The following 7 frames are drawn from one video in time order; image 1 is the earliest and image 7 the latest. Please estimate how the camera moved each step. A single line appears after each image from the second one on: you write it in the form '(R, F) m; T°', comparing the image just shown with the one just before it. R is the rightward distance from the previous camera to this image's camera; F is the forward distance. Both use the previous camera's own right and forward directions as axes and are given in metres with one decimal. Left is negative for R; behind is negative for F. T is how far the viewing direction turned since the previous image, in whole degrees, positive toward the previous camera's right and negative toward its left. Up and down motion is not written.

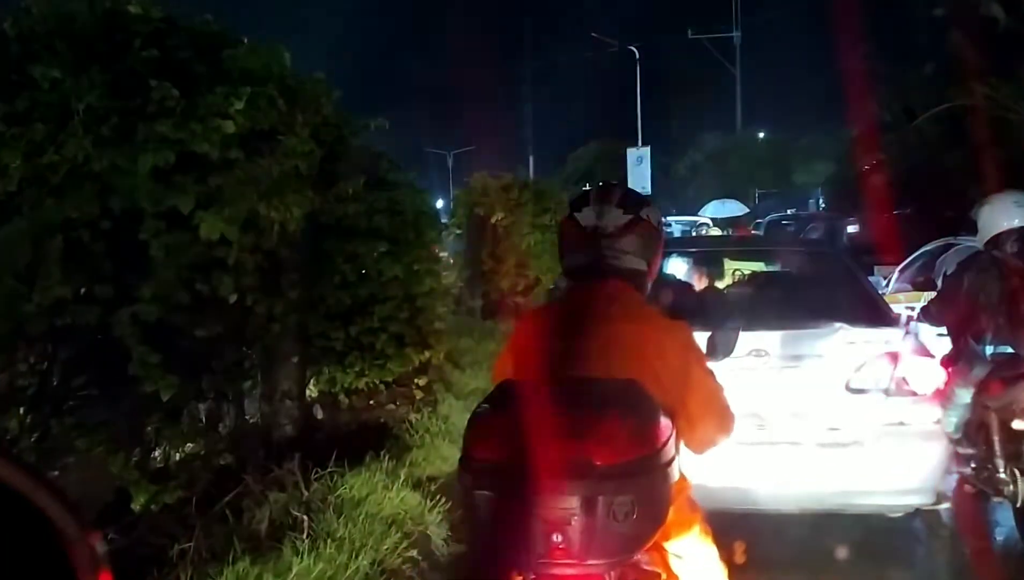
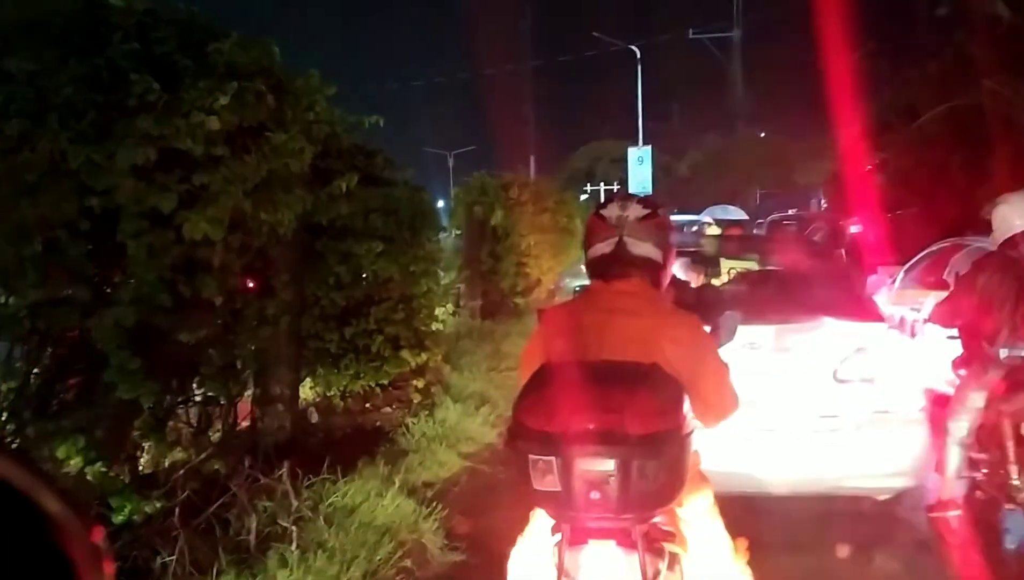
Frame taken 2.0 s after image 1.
(0.0, +0.2) m; 0°
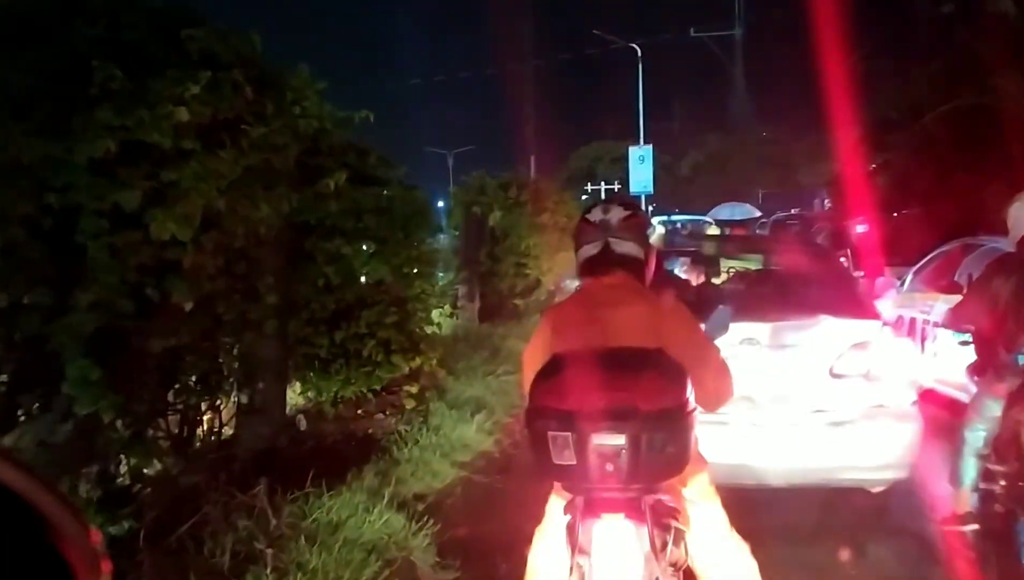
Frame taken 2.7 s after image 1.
(0.0, +0.3) m; 0°
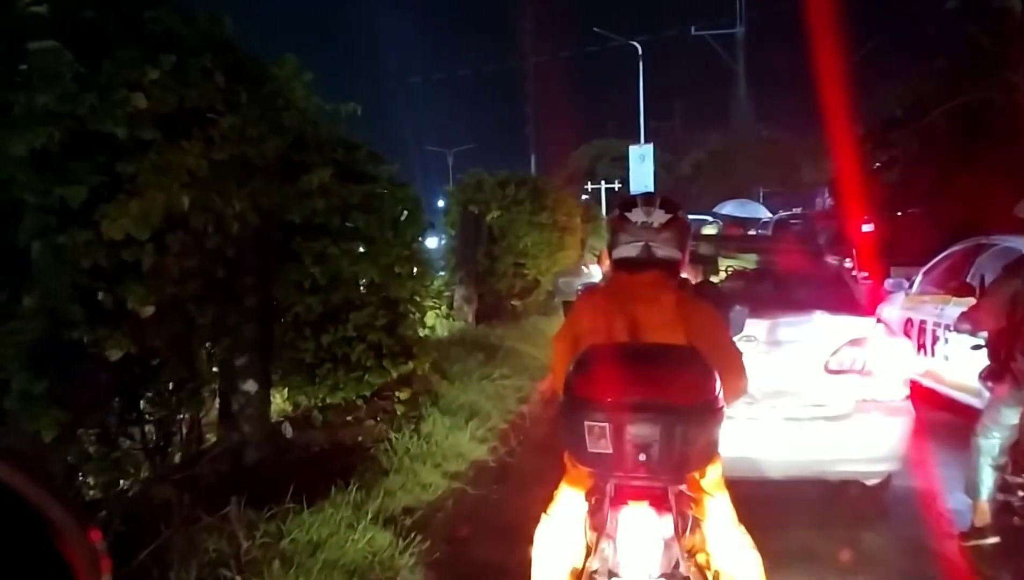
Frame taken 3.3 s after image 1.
(0.0, +0.3) m; 0°
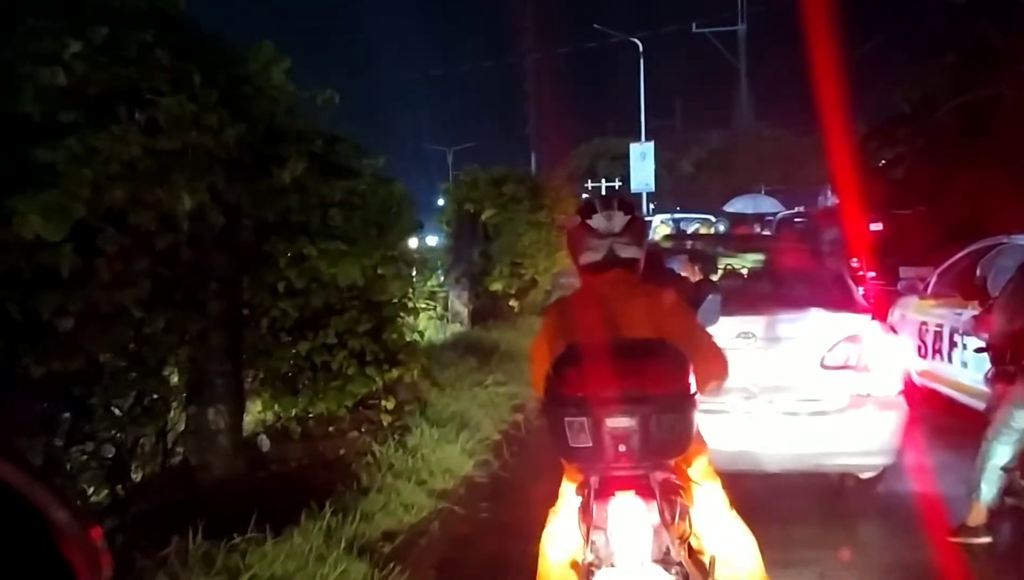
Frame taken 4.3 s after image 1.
(0.0, +0.5) m; 0°
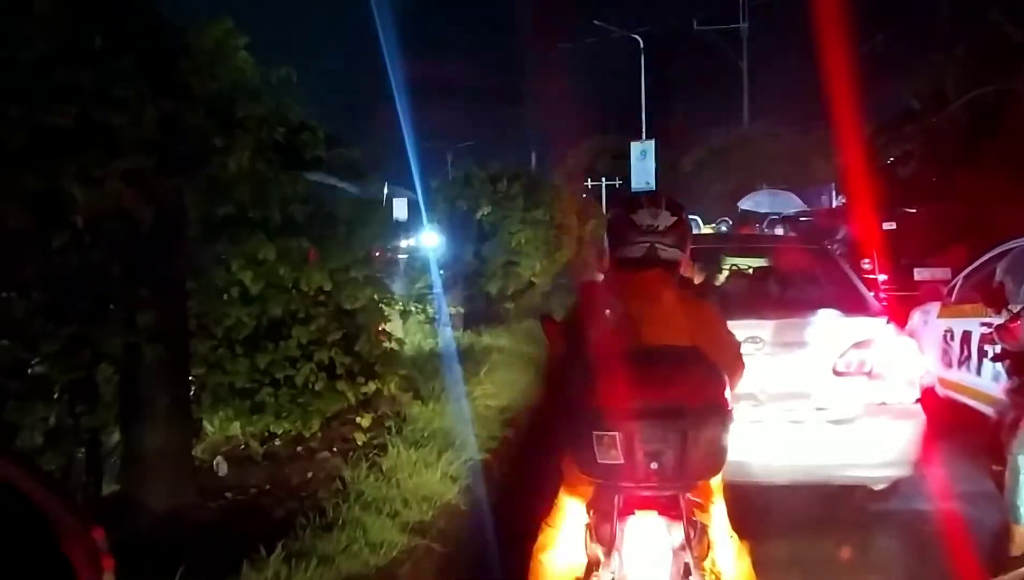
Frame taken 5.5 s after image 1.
(+0.1, +0.7) m; 0°
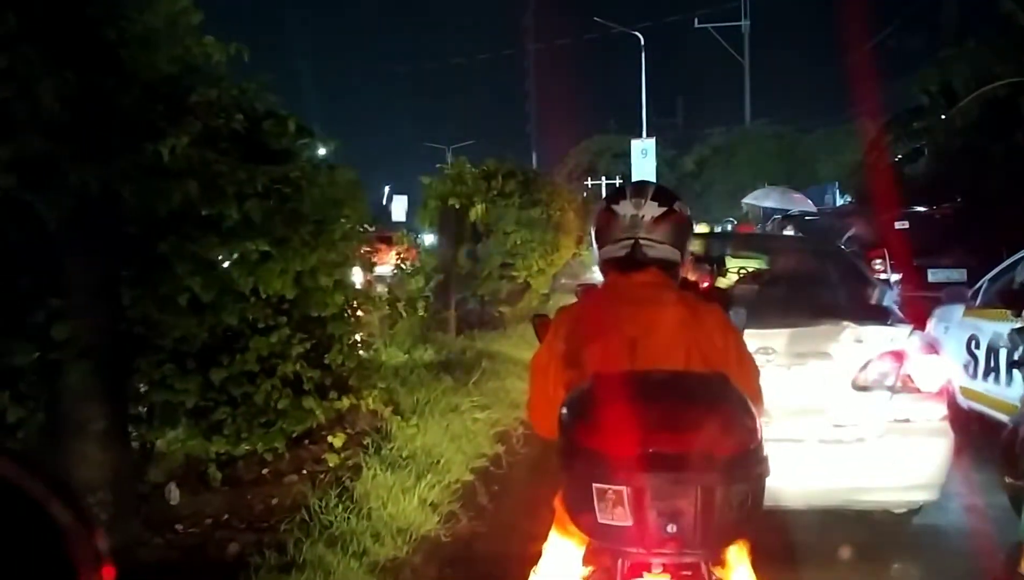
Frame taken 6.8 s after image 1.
(+0.1, +0.6) m; 0°
